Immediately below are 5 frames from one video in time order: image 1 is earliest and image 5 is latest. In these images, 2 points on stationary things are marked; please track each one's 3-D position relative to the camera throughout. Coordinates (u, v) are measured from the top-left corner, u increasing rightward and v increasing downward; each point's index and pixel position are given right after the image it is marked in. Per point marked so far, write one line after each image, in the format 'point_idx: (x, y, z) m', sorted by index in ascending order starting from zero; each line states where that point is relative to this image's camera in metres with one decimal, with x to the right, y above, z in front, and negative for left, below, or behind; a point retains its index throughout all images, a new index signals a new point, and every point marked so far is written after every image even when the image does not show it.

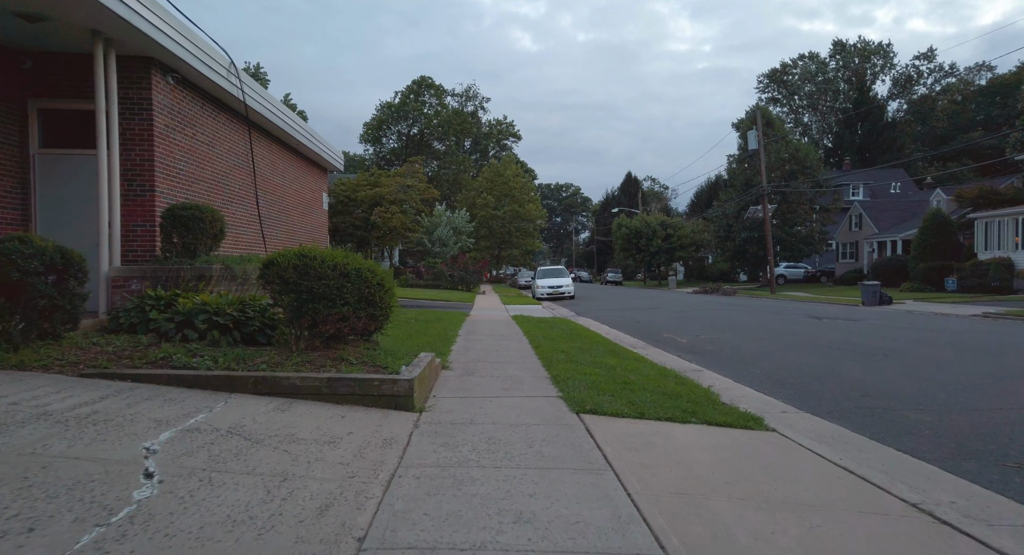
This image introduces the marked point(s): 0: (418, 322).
0: (-2.1, -1.0, +12.2) m
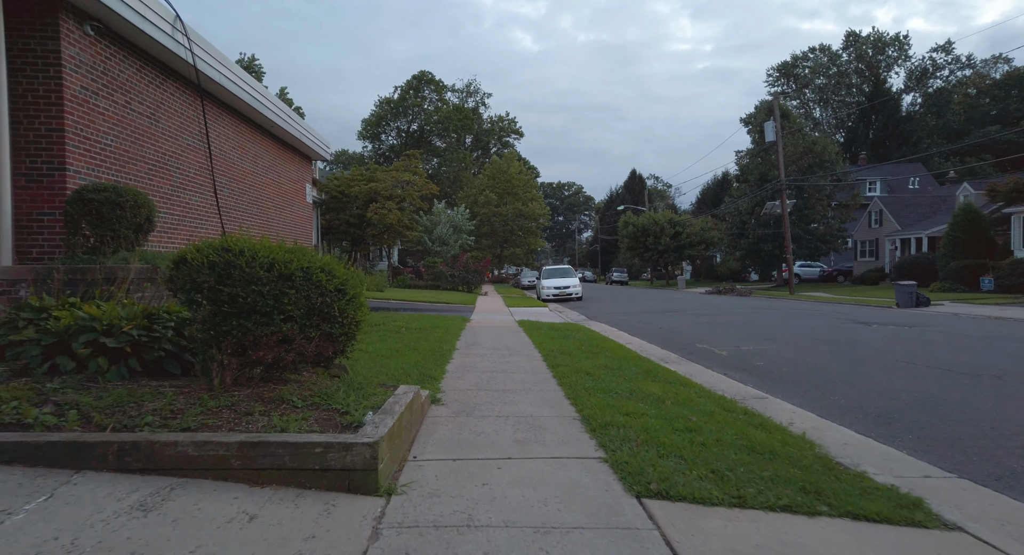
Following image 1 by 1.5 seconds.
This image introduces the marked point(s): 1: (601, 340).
0: (-1.9, -1.1, +10.3) m
1: (+1.8, -1.3, +11.2) m
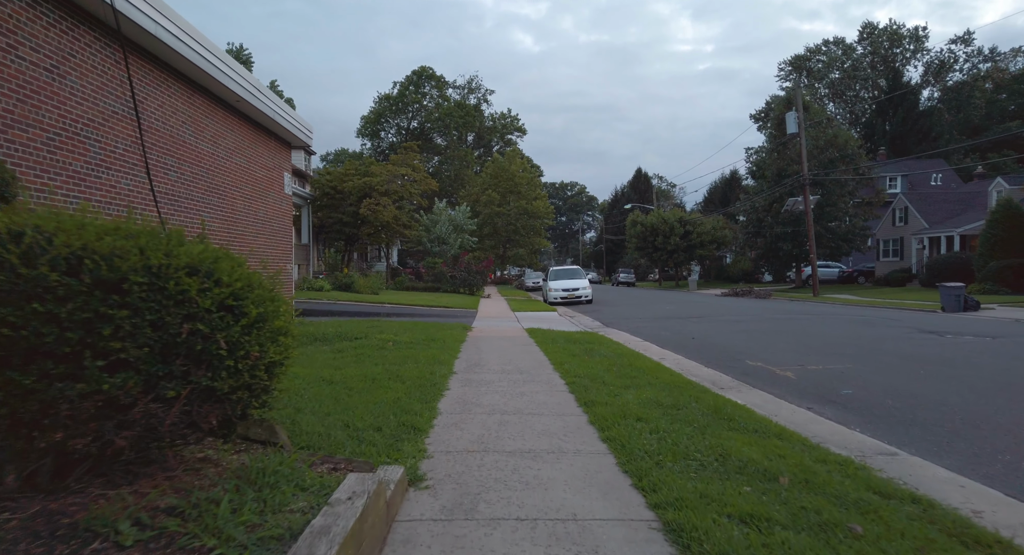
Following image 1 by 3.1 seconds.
0: (-1.7, -1.1, +8.2) m
1: (+2.0, -1.3, +9.1) m
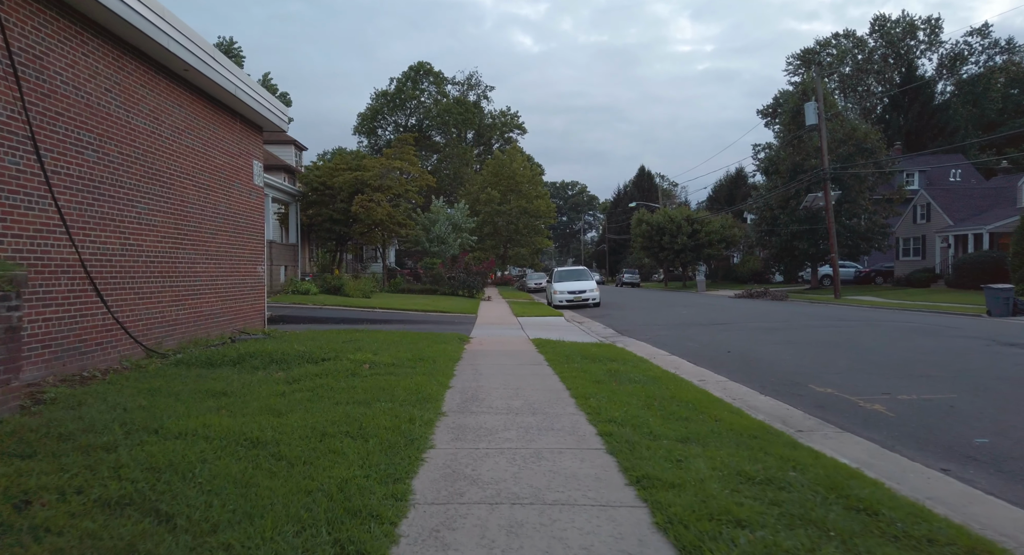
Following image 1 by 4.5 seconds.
0: (-1.6, -1.2, +6.3) m
1: (+2.1, -1.4, +7.2) m
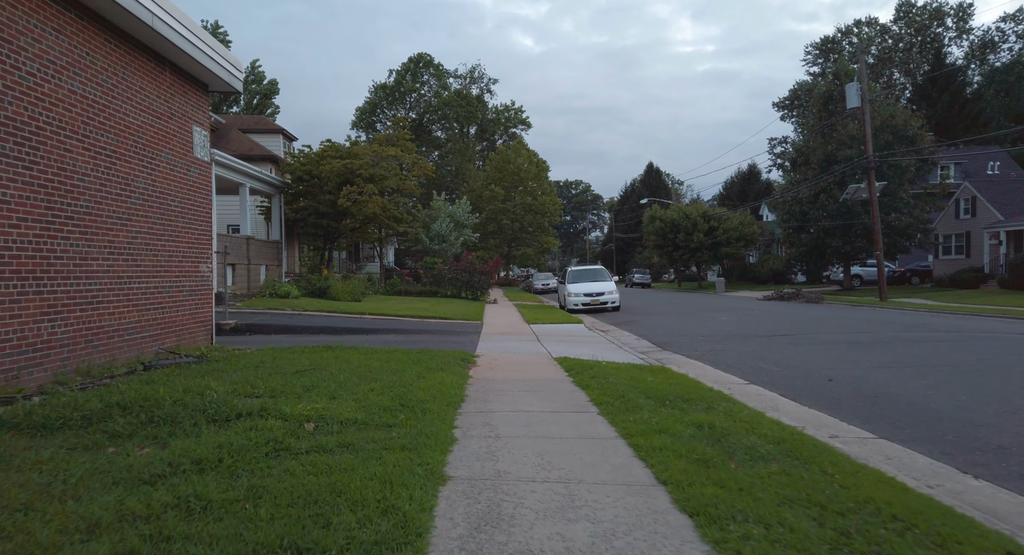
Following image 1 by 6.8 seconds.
0: (-1.3, -1.2, +3.3) m
1: (+2.4, -1.4, +4.2) m
